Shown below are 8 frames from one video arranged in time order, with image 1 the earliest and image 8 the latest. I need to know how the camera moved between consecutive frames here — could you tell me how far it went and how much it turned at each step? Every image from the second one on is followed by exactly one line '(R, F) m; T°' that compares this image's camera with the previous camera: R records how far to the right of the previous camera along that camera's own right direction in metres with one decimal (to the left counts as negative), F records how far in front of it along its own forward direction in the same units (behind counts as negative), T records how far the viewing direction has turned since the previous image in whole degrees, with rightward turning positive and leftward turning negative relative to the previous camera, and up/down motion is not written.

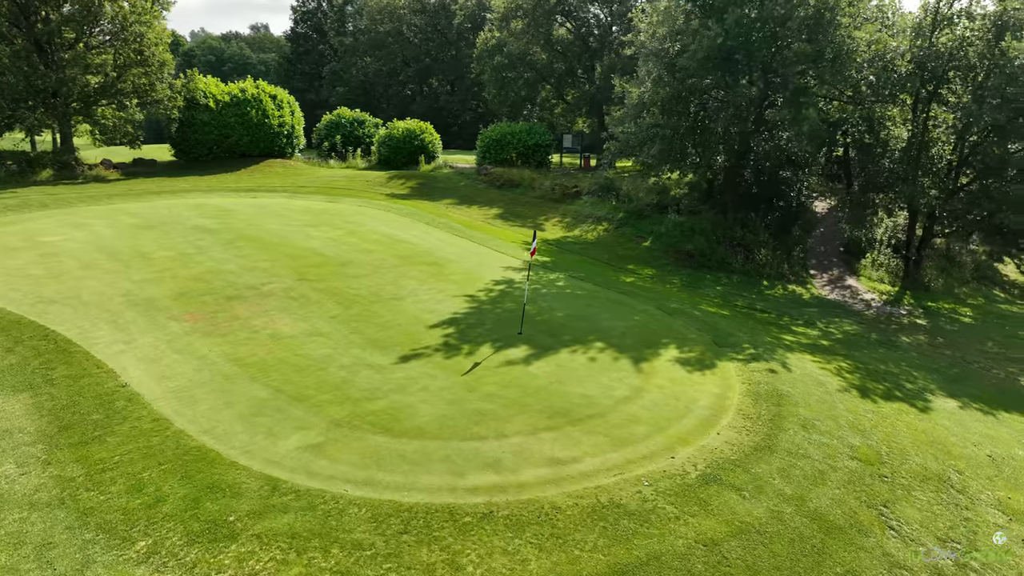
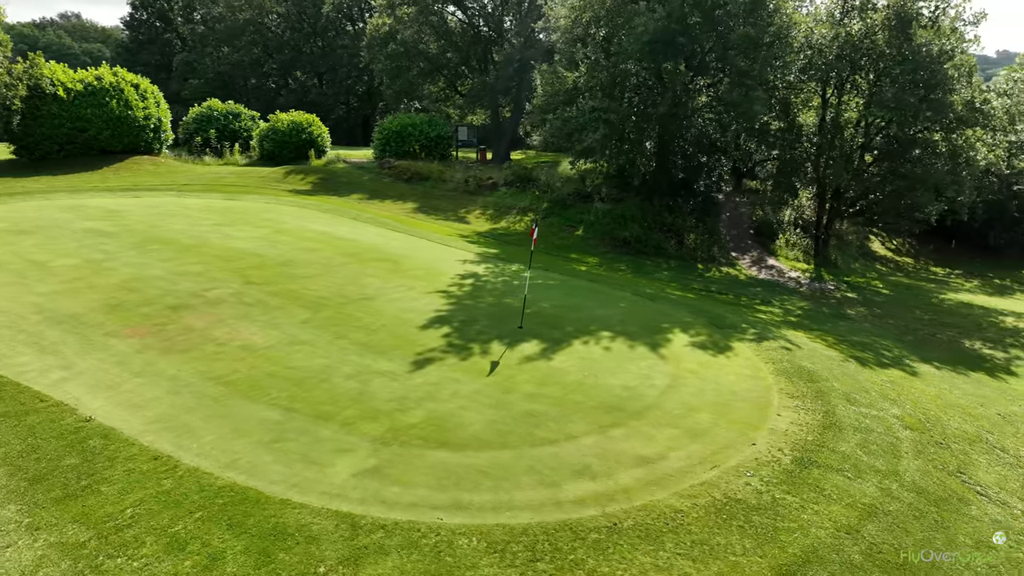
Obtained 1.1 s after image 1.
(-2.1, +1.1) m; +12°
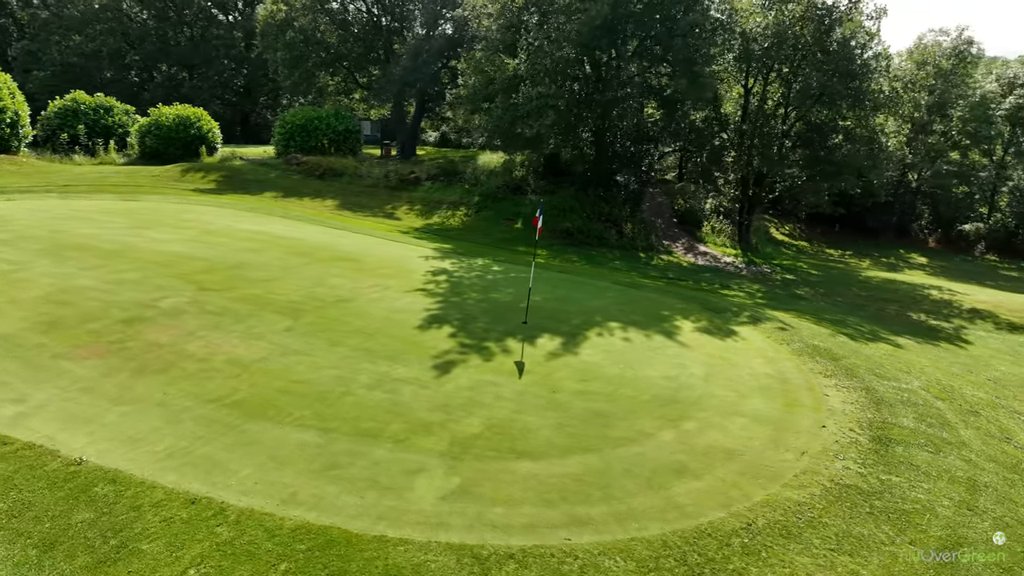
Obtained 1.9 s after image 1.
(-1.8, +0.9) m; +10°
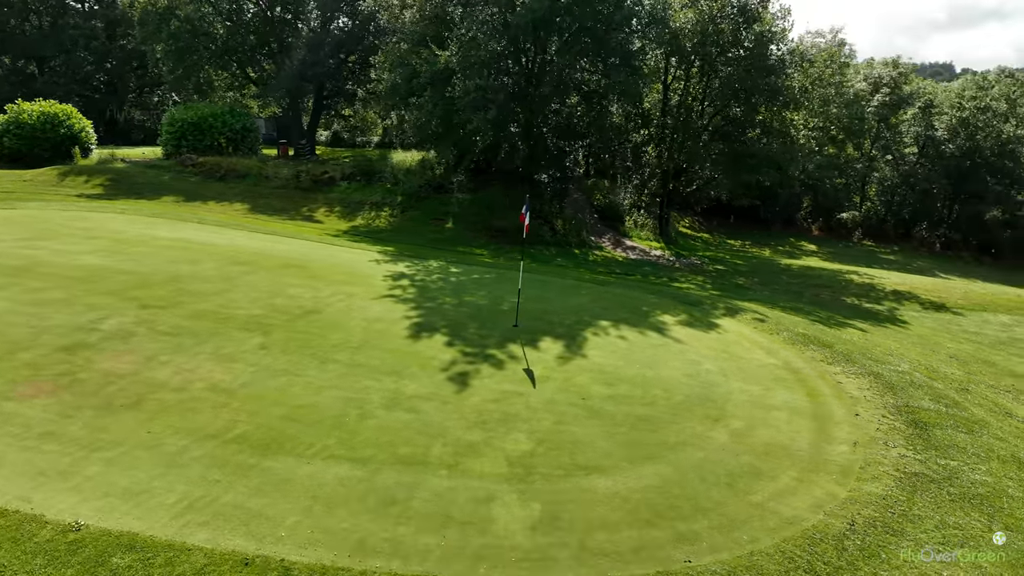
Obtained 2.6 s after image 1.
(-1.5, +0.7) m; +10°
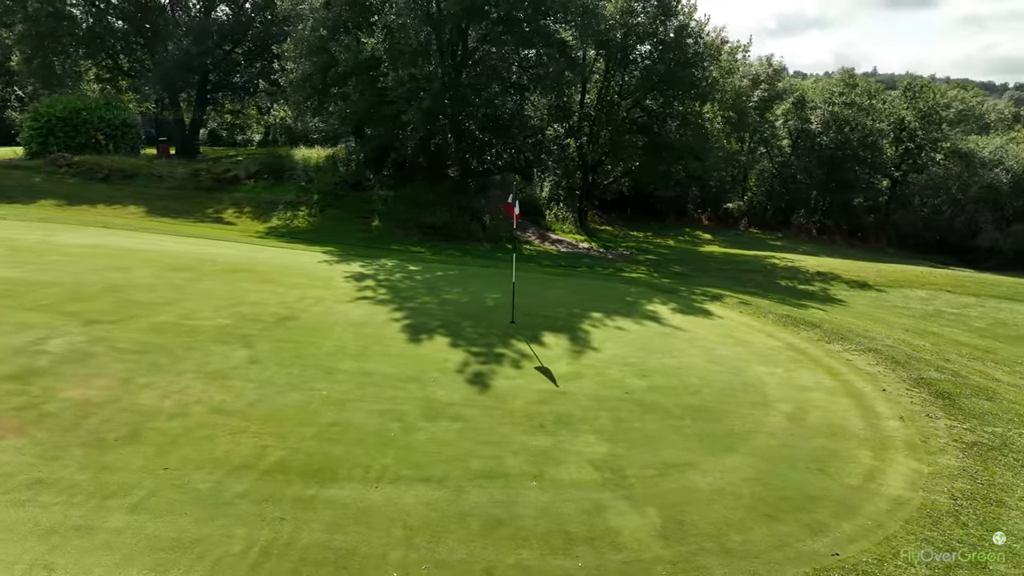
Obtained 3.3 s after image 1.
(-1.5, +0.7) m; +10°
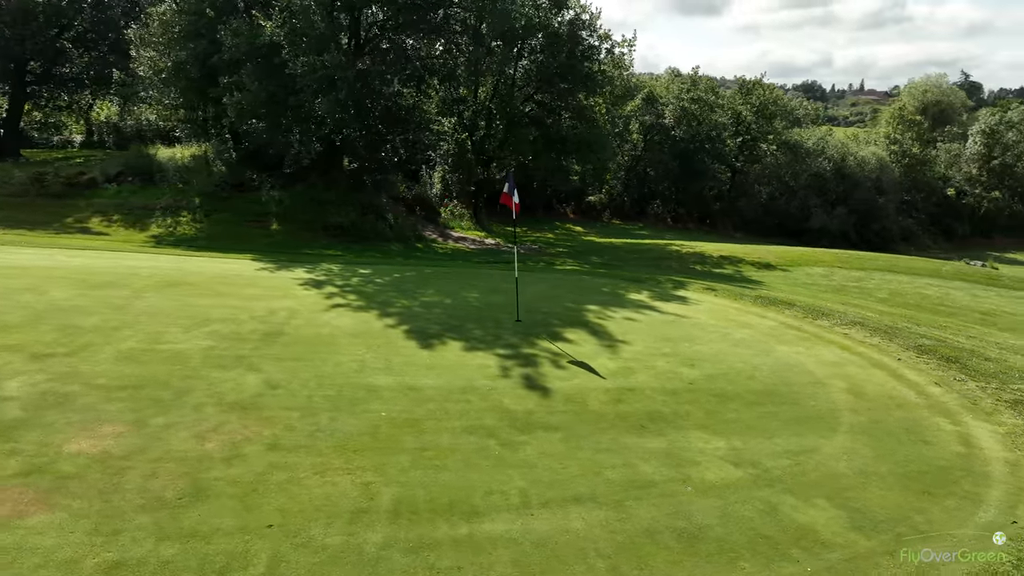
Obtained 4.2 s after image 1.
(-2.0, +0.8) m; +13°
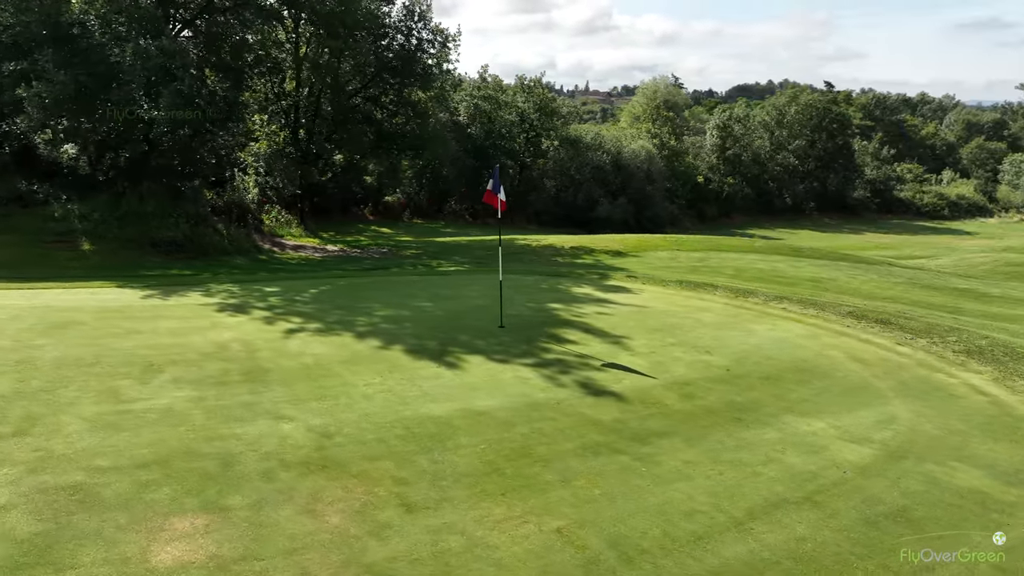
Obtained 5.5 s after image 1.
(-2.4, +1.0) m; +19°
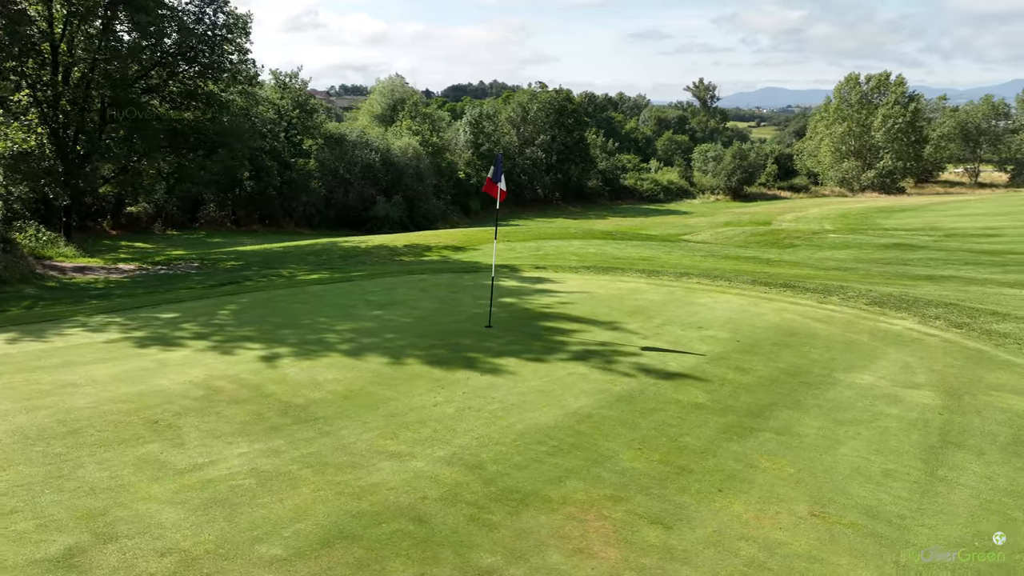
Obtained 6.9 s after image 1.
(-2.5, +0.9) m; +21°
